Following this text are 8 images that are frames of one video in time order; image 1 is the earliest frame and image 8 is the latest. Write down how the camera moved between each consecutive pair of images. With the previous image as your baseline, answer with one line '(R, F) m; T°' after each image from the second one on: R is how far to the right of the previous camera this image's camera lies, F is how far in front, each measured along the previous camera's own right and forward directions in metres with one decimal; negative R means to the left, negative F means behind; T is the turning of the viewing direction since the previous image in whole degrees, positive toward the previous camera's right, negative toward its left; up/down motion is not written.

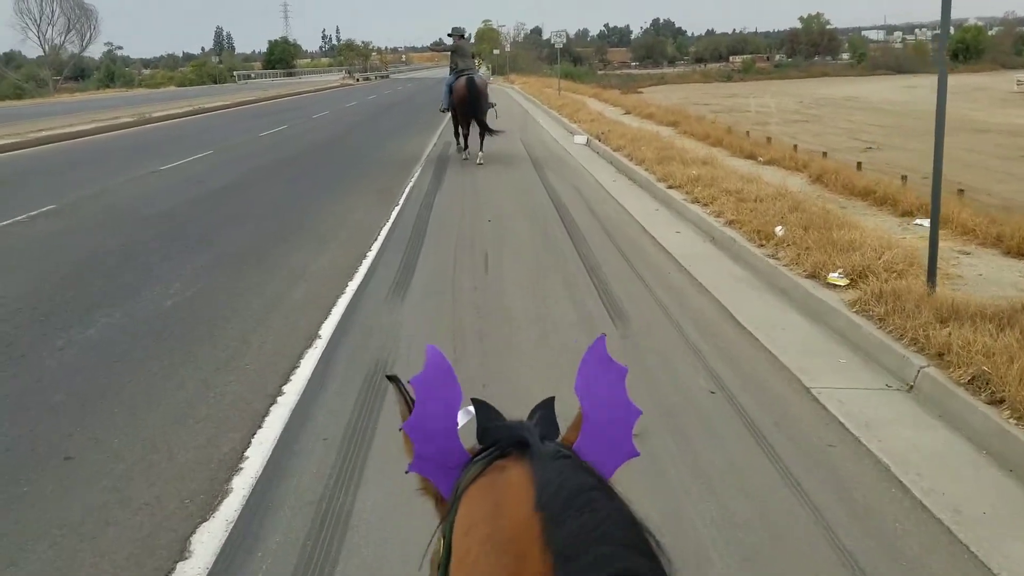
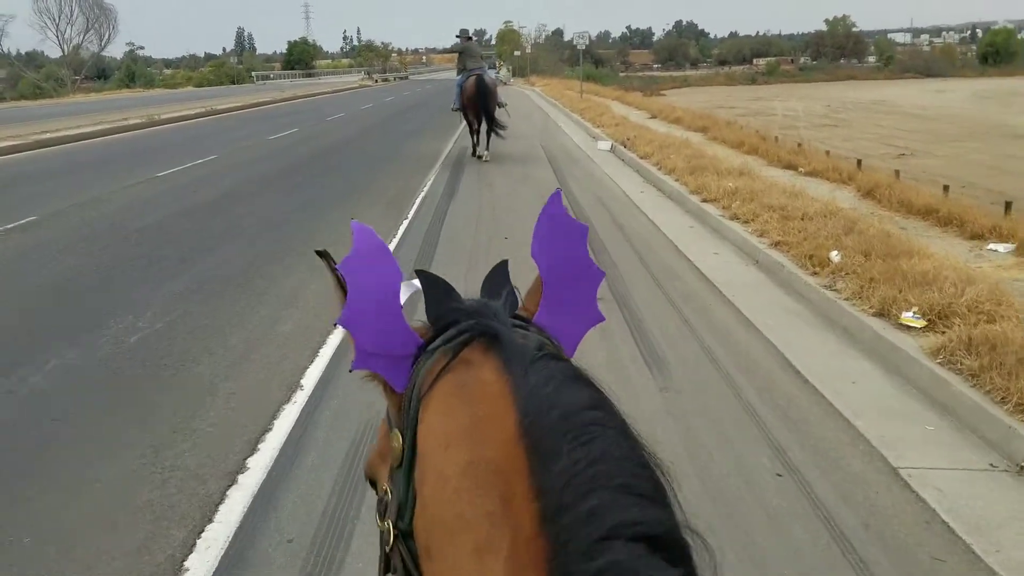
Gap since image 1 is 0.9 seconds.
(0.0, +1.0) m; -1°
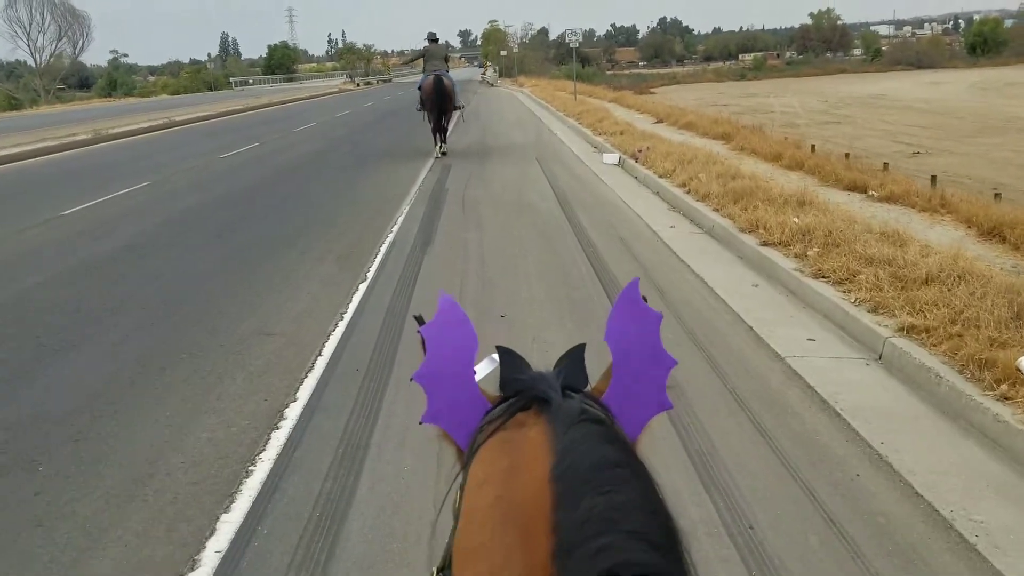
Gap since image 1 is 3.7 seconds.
(0.0, +2.8) m; +1°
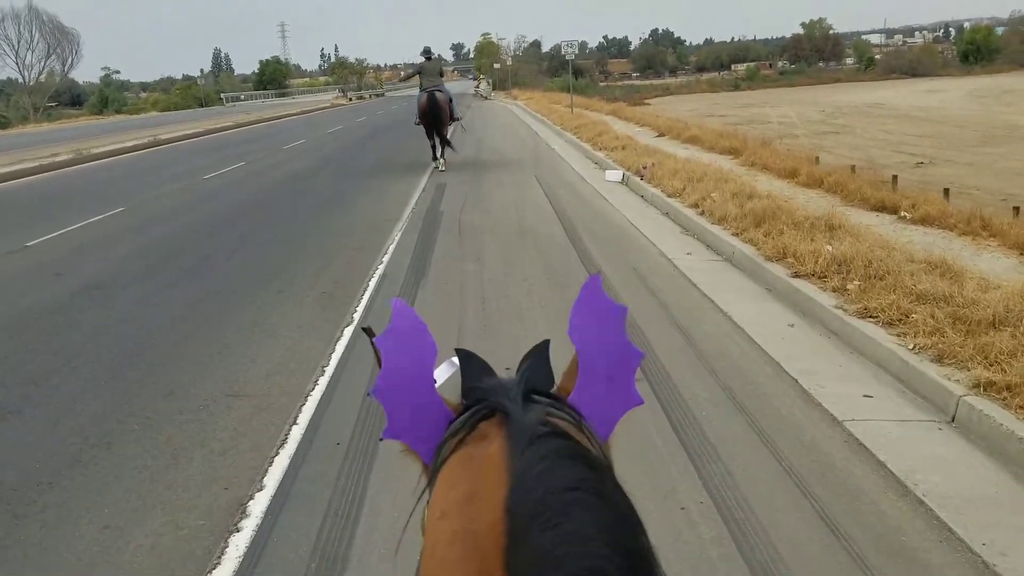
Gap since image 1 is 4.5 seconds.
(-0.1, +0.8) m; 0°
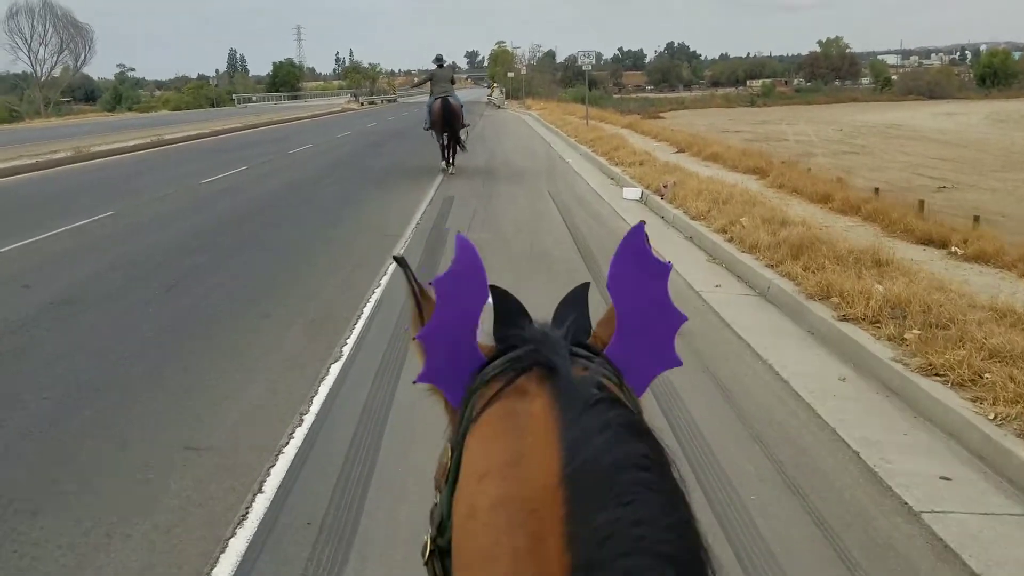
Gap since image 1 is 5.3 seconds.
(0.0, +0.8) m; 0°
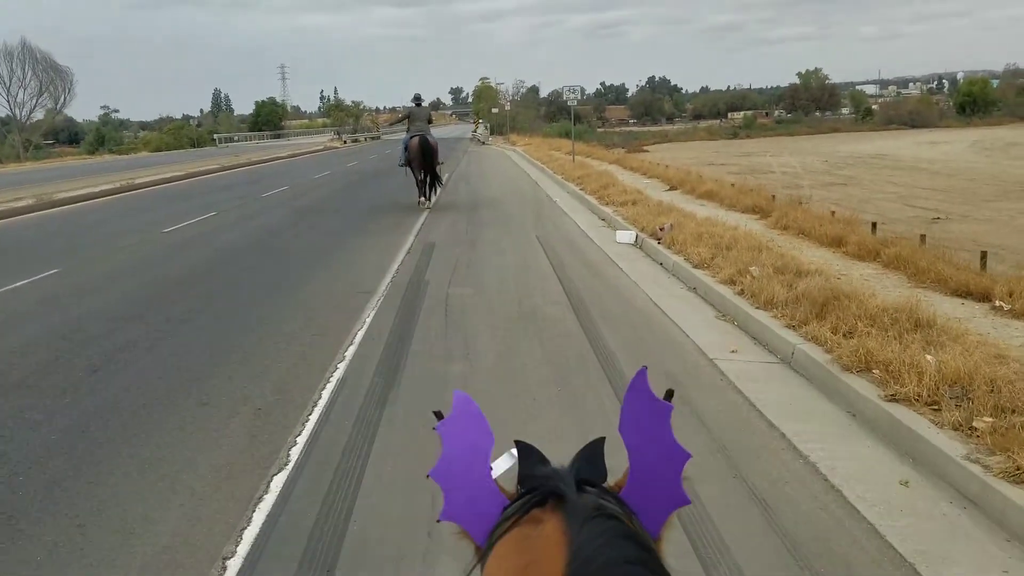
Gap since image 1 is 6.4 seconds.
(0.0, +1.1) m; +1°
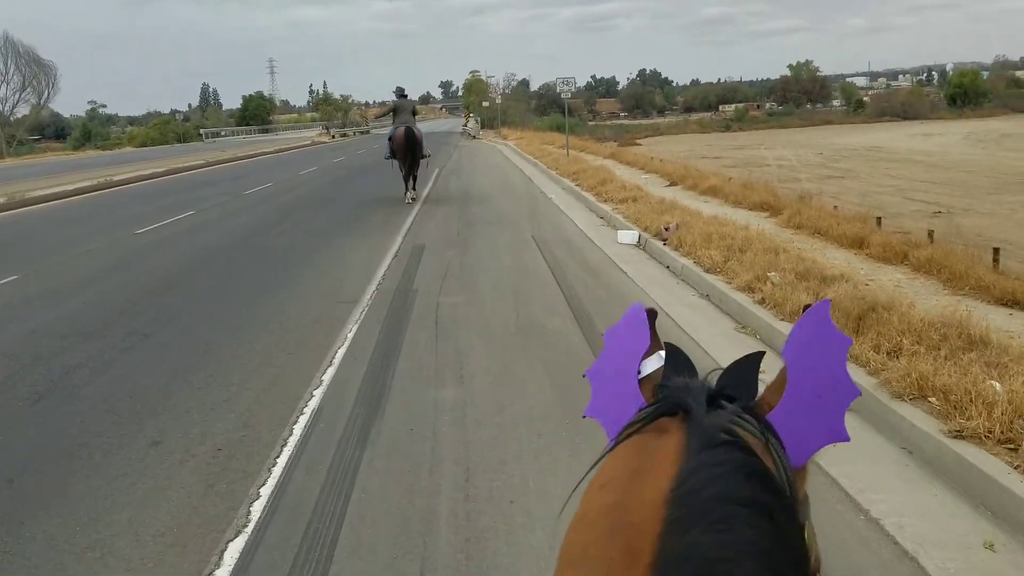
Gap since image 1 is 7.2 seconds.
(-0.1, +0.8) m; +1°
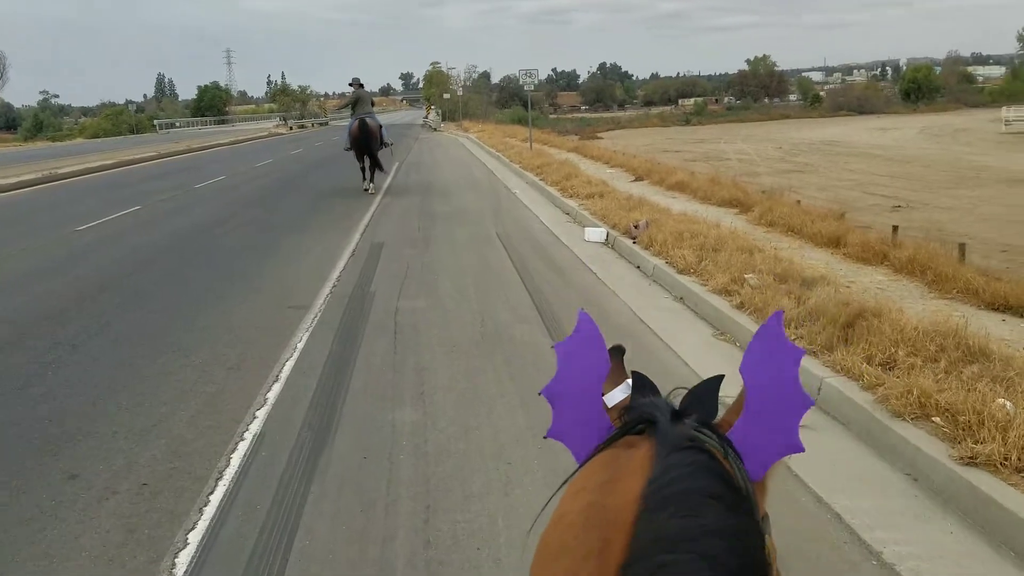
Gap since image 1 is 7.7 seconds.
(0.0, +0.5) m; +2°
